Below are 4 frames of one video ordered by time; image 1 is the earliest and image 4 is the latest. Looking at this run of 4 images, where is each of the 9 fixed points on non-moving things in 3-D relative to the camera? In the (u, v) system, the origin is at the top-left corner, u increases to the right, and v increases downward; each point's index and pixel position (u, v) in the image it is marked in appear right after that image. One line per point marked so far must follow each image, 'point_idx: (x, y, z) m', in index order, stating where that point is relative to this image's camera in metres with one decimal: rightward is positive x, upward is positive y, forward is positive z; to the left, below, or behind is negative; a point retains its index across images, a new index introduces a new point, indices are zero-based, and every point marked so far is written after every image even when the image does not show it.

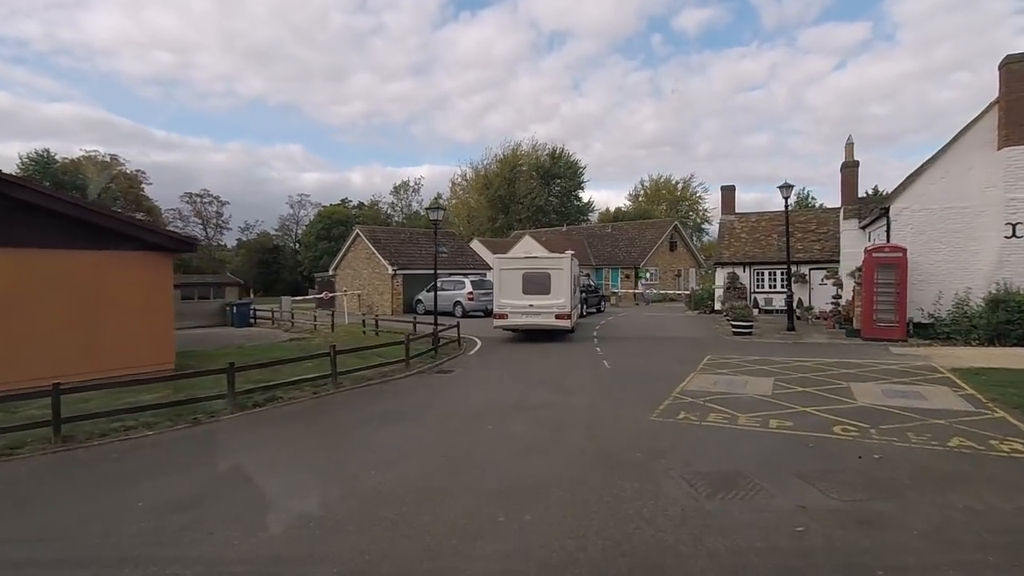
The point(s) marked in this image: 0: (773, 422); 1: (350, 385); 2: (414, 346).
0: (+3.9, -2.0, +9.2) m
1: (-3.4, -2.0, +12.6) m
2: (-2.8, -1.9, +17.8) m
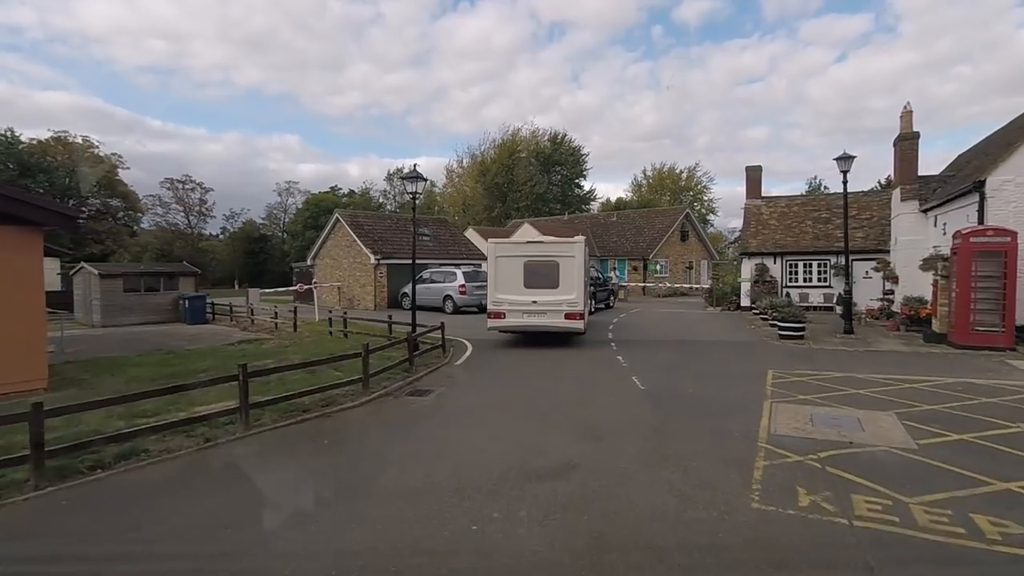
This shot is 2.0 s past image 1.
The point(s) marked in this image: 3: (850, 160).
0: (+3.9, -2.0, +5.1) m
1: (-3.4, -1.9, +8.5) m
2: (-2.8, -1.7, +13.7) m
3: (+10.7, +4.1, +19.2) m
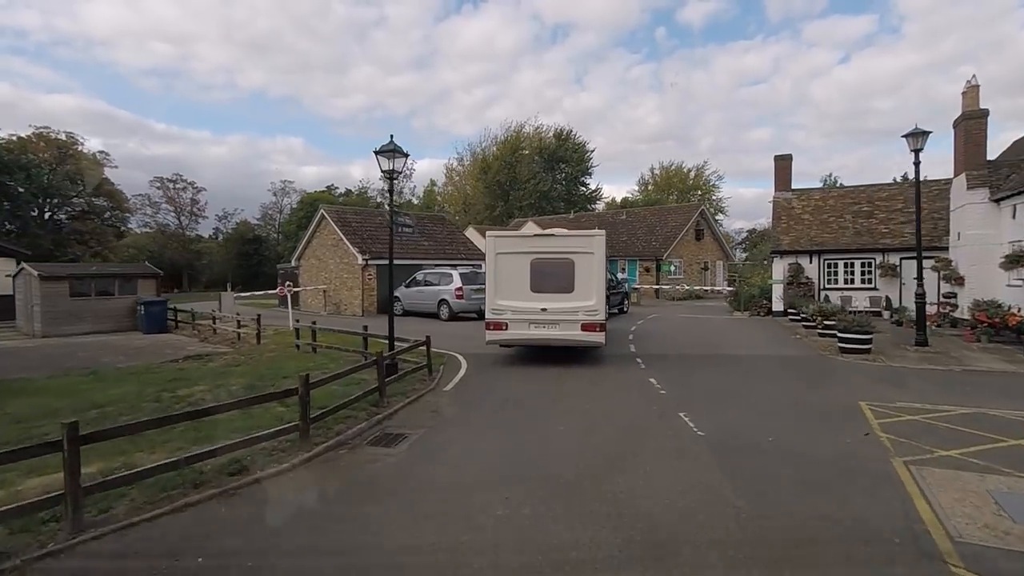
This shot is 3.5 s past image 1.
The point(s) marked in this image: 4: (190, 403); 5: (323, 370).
0: (+4.0, -2.0, +1.9) m
1: (-3.4, -1.9, +5.3) m
2: (-2.7, -1.8, +10.5) m
3: (+10.8, +4.0, +16.0) m
4: (-5.0, -1.8, +9.4) m
5: (-3.9, -1.7, +12.7) m
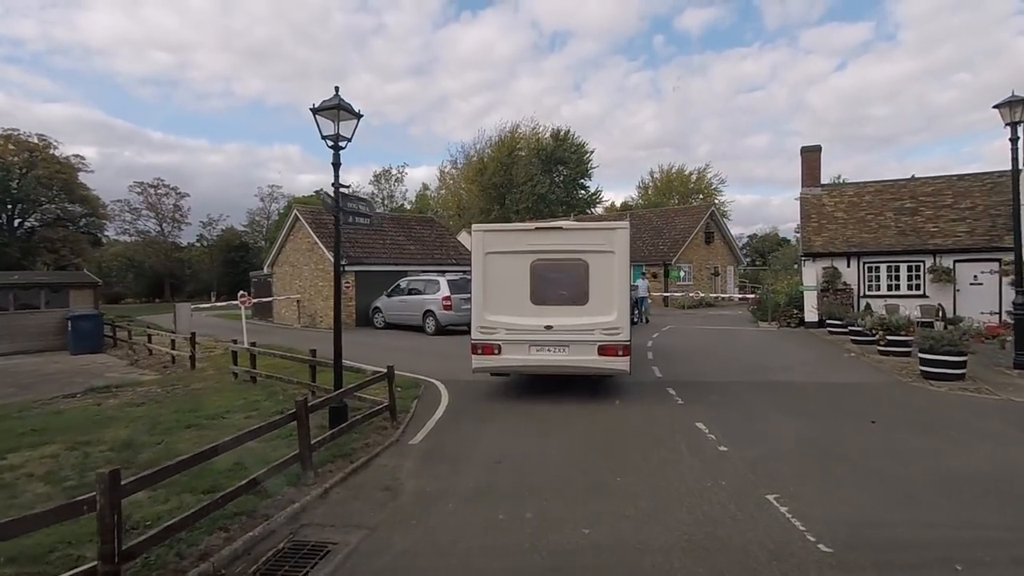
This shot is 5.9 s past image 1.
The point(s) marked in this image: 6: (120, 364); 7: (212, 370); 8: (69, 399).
0: (+3.9, -2.0, -1.4) m
1: (-3.4, -2.0, +2.0) m
2: (-2.8, -1.9, +7.2) m
3: (+10.7, +3.8, +12.8) m
4: (-5.1, -1.9, +6.1) m
5: (-4.0, -1.9, +9.4) m
6: (-10.4, -1.9, +16.0) m
7: (-6.7, -1.8, +13.5) m
8: (-8.0, -2.0, +10.9) m
